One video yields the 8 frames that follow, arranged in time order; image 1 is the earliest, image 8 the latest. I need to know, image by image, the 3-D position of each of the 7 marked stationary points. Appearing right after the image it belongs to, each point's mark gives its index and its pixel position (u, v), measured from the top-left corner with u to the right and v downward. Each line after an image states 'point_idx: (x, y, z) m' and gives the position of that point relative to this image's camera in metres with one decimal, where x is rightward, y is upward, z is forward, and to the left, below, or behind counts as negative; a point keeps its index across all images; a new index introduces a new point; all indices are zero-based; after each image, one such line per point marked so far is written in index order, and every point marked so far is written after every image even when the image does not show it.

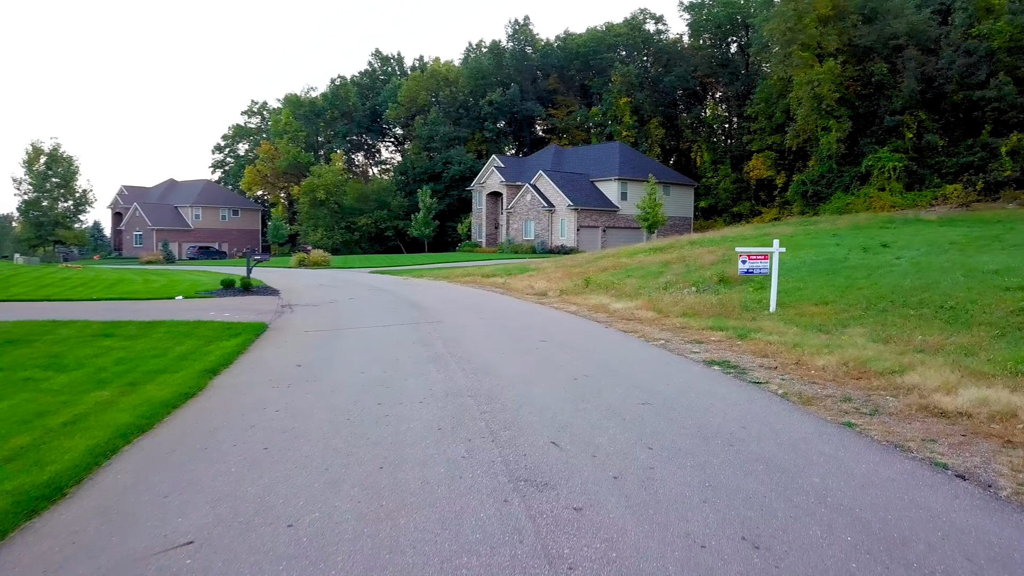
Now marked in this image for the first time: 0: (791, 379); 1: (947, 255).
0: (+1.9, -0.6, +5.3) m
1: (+6.8, +0.5, +12.6) m
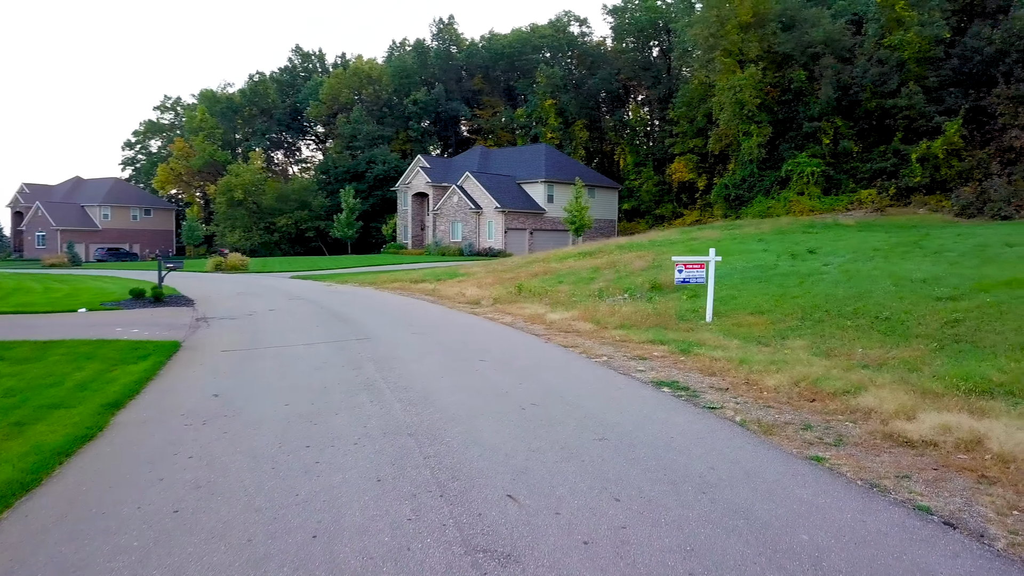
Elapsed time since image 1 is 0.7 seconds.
0: (+1.5, -0.7, +5.1) m
1: (+5.8, +0.4, +12.9) m
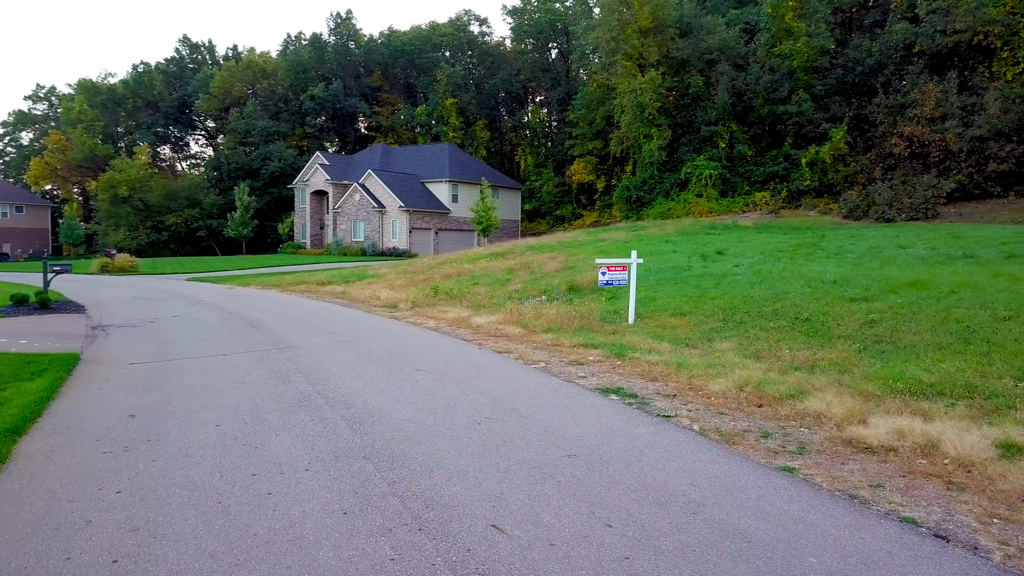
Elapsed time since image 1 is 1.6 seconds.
0: (+1.2, -0.8, +5.0) m
1: (+4.4, +0.4, +13.3) m
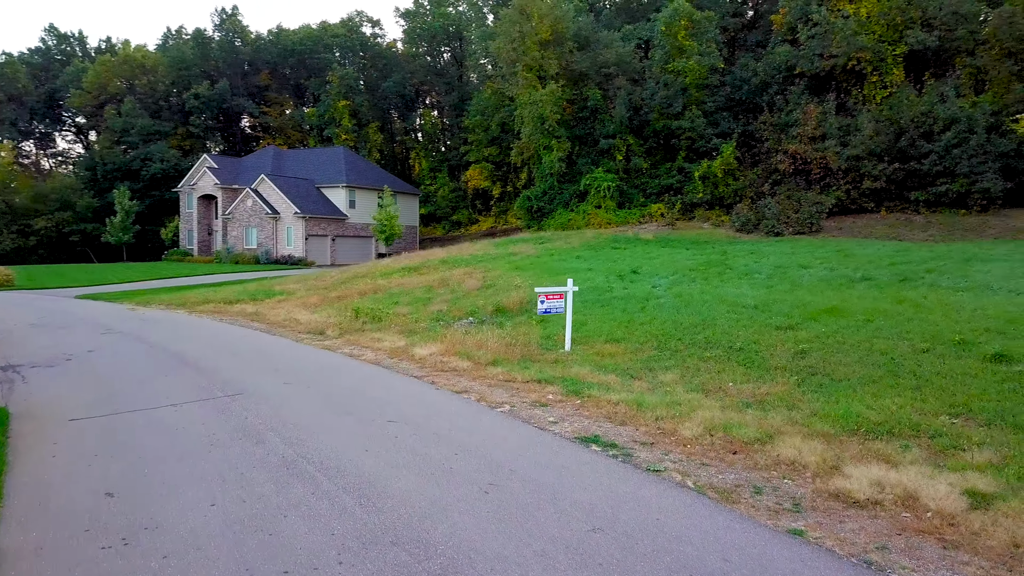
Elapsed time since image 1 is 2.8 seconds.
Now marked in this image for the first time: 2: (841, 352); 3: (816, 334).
0: (+1.1, -1.1, +5.2) m
1: (+3.1, +0.1, +13.8) m
2: (+3.4, -0.7, +8.4) m
3: (+3.5, -0.5, +9.2) m
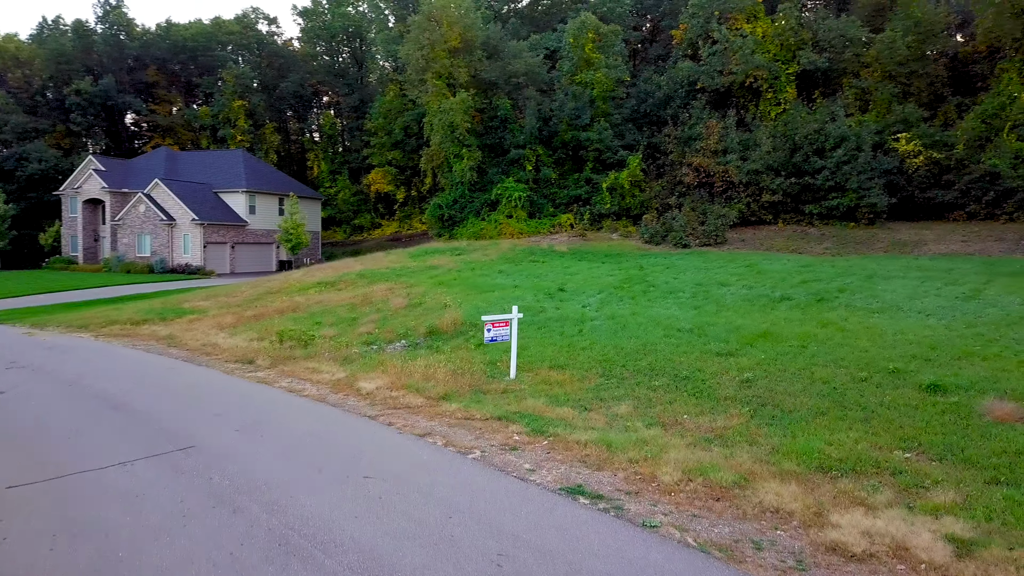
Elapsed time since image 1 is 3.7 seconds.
0: (+1.0, -1.5, +5.2) m
1: (+2.0, -0.3, +14.0) m
2: (+2.9, -1.0, +8.7) m
3: (+2.9, -0.9, +9.5) m
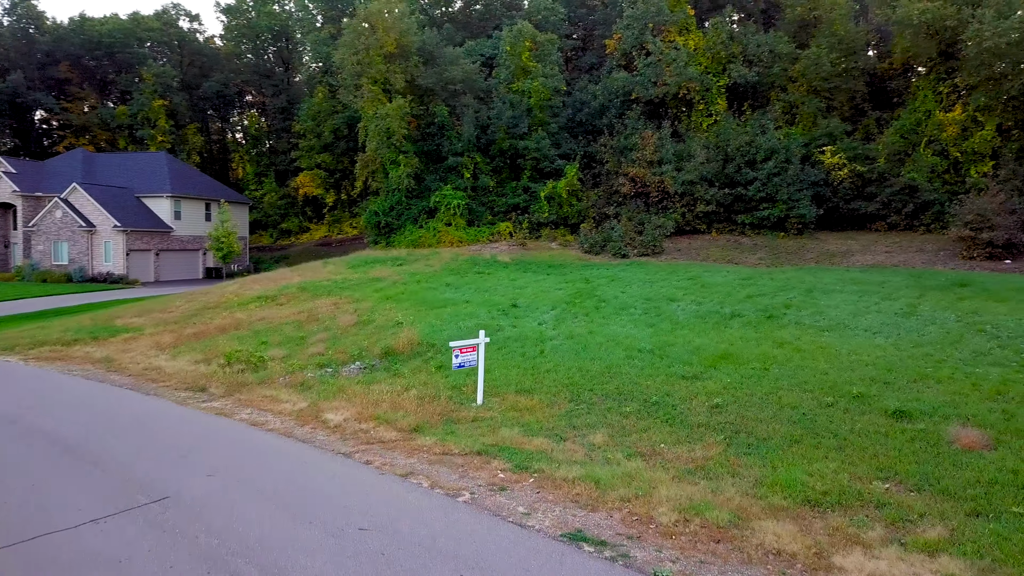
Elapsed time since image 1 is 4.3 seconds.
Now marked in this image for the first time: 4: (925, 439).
0: (+1.1, -1.8, +5.2) m
1: (+1.2, -0.6, +14.0) m
2: (+2.7, -1.3, +8.9) m
3: (+2.5, -1.2, +9.6) m
4: (+3.8, -1.4, +7.4) m
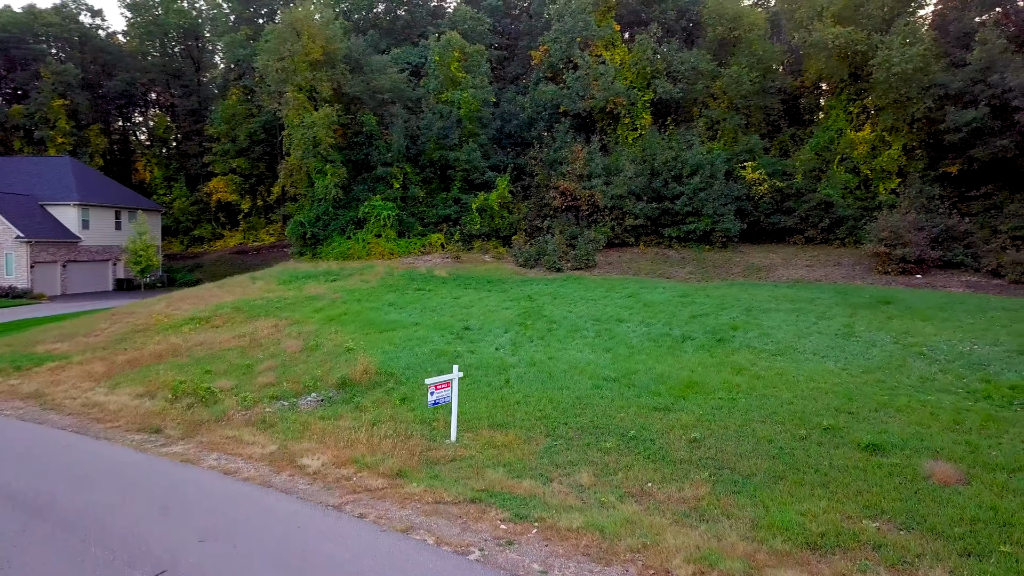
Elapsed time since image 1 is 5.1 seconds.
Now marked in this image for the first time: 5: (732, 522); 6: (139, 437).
0: (+1.3, -2.2, +5.3) m
1: (+0.4, -1.0, +14.0) m
2: (+2.4, -1.7, +9.0) m
3: (+2.2, -1.6, +9.8) m
4: (+3.8, -1.8, +7.8) m
5: (+2.0, -2.1, +7.1) m
6: (-4.6, -1.8, +9.8) m
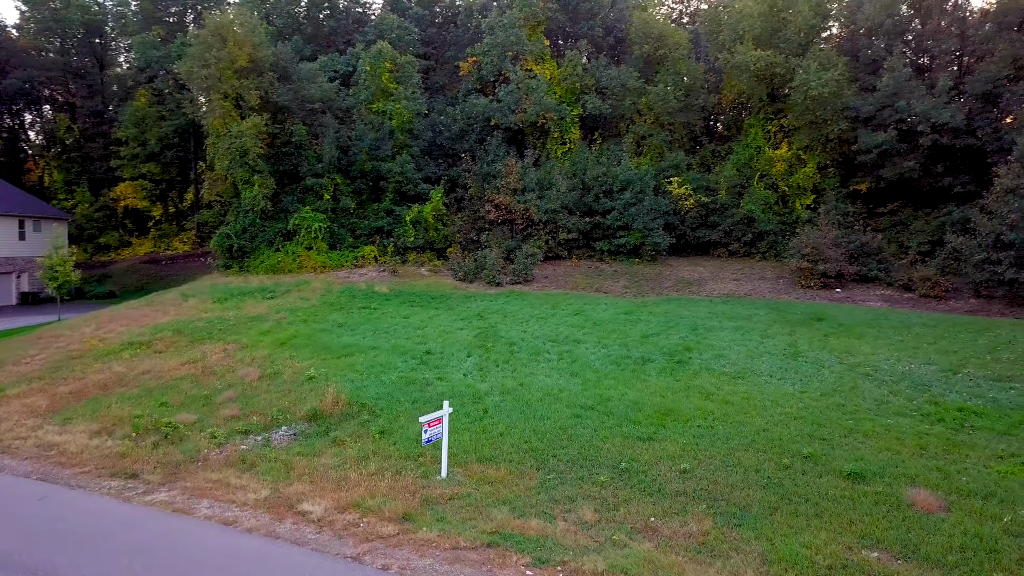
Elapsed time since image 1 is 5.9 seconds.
0: (+1.7, -2.6, +5.5) m
1: (-0.2, -1.5, +14.1) m
2: (+2.4, -2.1, +9.4) m
3: (+2.1, -2.0, +10.1) m
4: (+3.9, -2.2, +8.3) m
5: (+2.1, -2.5, +7.4) m
6: (-4.6, -2.3, +9.4) m
